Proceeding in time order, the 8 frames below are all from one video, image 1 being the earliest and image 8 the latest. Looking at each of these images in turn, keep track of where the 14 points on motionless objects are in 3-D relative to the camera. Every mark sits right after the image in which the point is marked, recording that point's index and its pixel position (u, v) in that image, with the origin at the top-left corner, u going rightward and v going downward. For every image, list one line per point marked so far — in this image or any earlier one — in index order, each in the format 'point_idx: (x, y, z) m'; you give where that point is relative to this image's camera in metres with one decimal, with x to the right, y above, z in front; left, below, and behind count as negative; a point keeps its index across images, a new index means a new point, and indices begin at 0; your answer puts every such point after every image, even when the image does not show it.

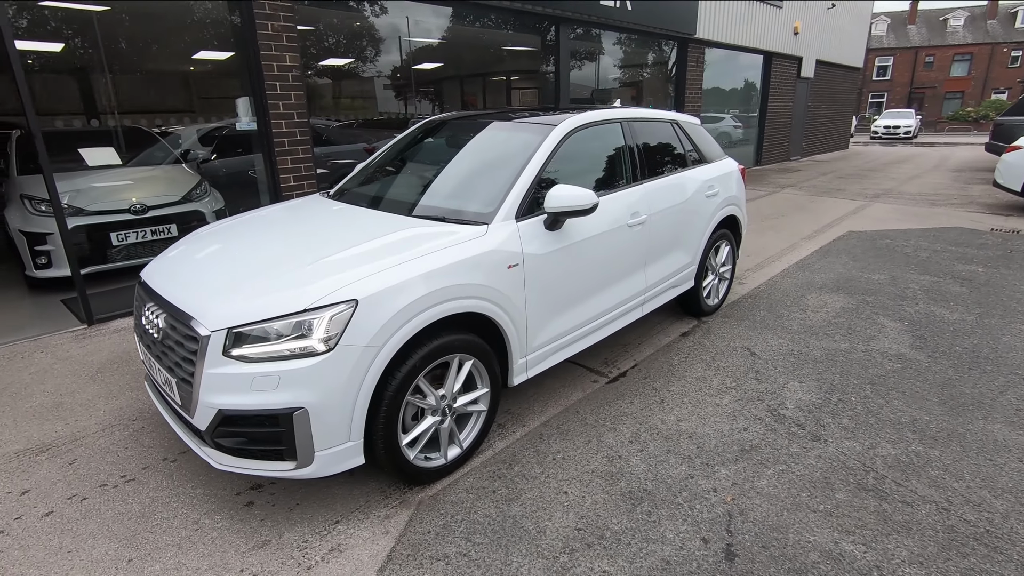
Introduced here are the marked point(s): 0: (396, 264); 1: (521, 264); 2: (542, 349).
0: (-0.5, +0.1, +2.4) m
1: (0.0, +0.1, +2.8) m
2: (+0.2, -0.3, +3.1) m
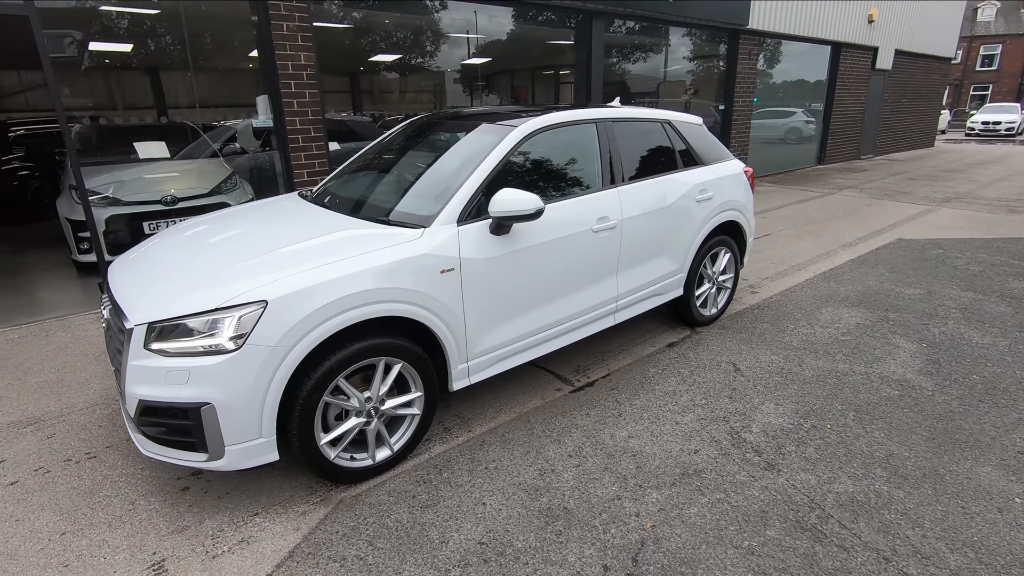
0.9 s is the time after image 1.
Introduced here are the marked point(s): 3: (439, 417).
0: (-0.9, +0.1, +2.5) m
1: (-0.3, +0.1, +2.8) m
2: (-0.1, -0.4, +3.0) m
3: (-0.5, -0.8, +3.3) m
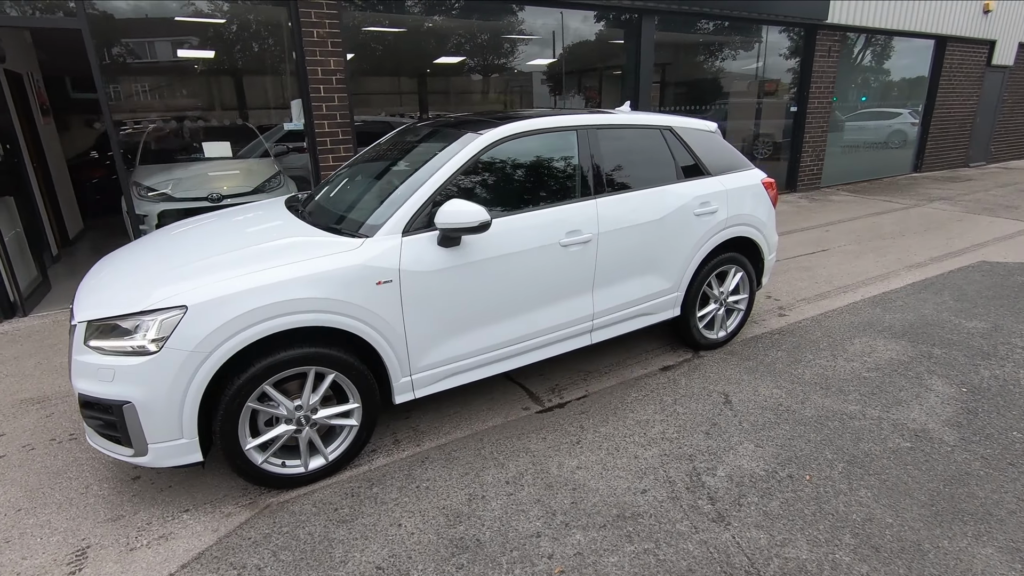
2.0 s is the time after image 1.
0: (-1.2, +0.1, +2.5) m
1: (-0.6, 0.0, +2.7) m
2: (-0.4, -0.4, +3.0) m
3: (-0.7, -0.8, +3.2) m
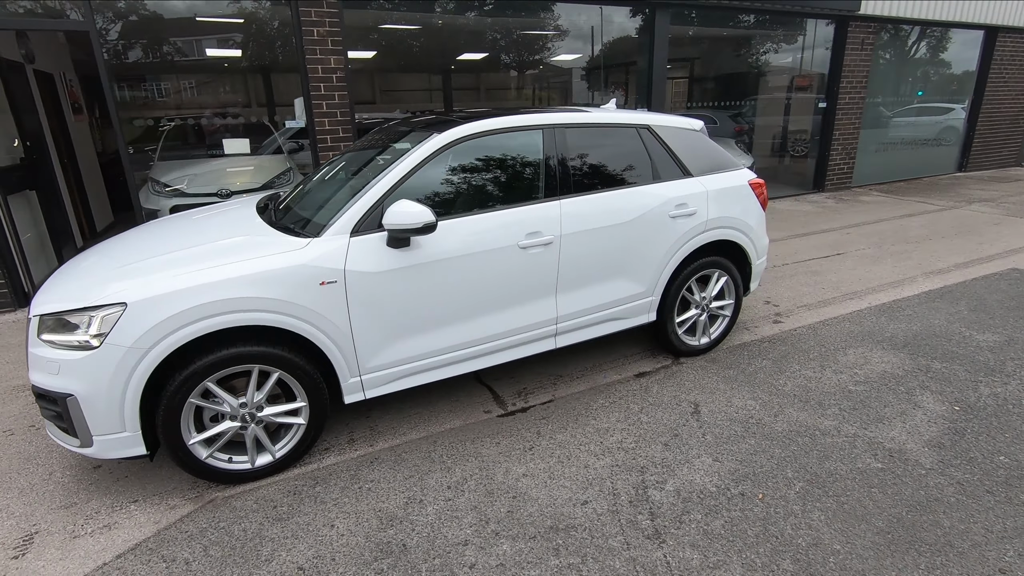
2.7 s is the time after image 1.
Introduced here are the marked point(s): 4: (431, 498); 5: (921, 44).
0: (-1.5, +0.1, +2.5) m
1: (-0.9, 0.0, +2.7) m
2: (-0.7, -0.4, +2.9) m
3: (-1.0, -0.8, +3.2) m
4: (-0.4, -1.0, +2.6) m
5: (+8.1, +4.9, +11.0) m
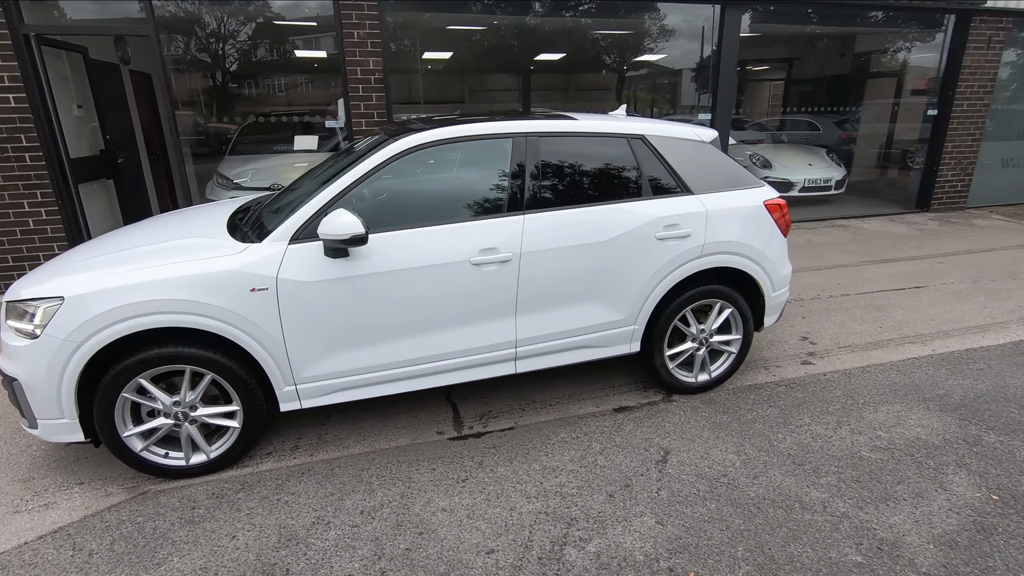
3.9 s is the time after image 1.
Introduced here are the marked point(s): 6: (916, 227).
0: (-1.8, +0.1, +2.6) m
1: (-1.2, 0.0, +2.7) m
2: (-1.0, -0.5, +2.9) m
3: (-1.3, -0.9, +3.2) m
4: (-0.8, -1.1, +2.5) m
5: (+9.4, +4.2, +9.3) m
6: (+6.2, +0.9, +8.4) m
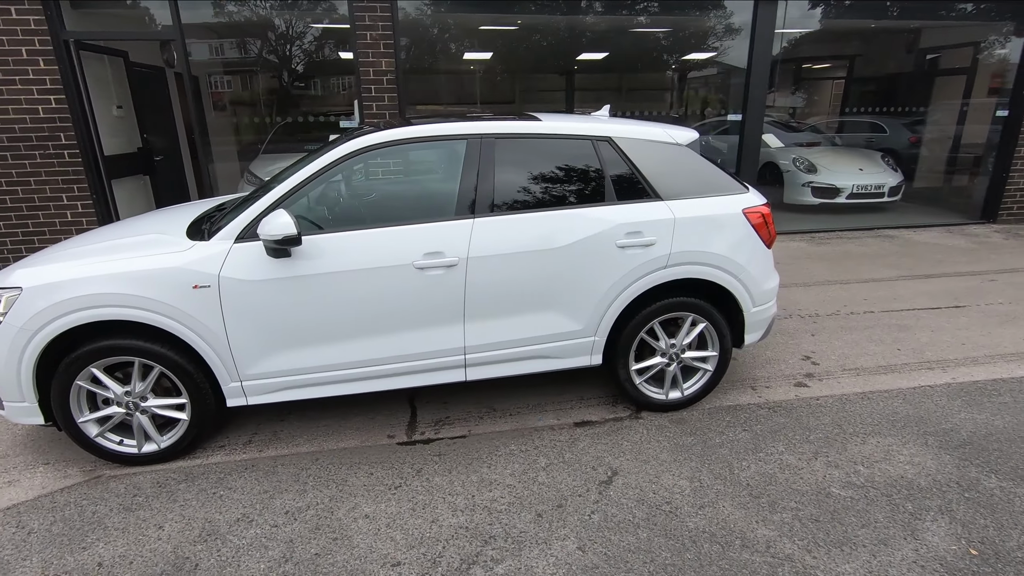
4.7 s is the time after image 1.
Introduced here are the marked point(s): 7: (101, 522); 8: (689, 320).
0: (-2.2, +0.1, +2.7) m
1: (-1.5, 0.0, +2.7) m
2: (-1.3, -0.5, +2.9) m
3: (-1.5, -0.8, +3.3) m
4: (-1.2, -1.1, +2.6) m
5: (+9.8, +3.8, +8.1) m
6: (+6.5, +0.7, +7.6) m
7: (-1.9, -1.1, +2.6) m
8: (+1.1, -0.2, +3.2) m
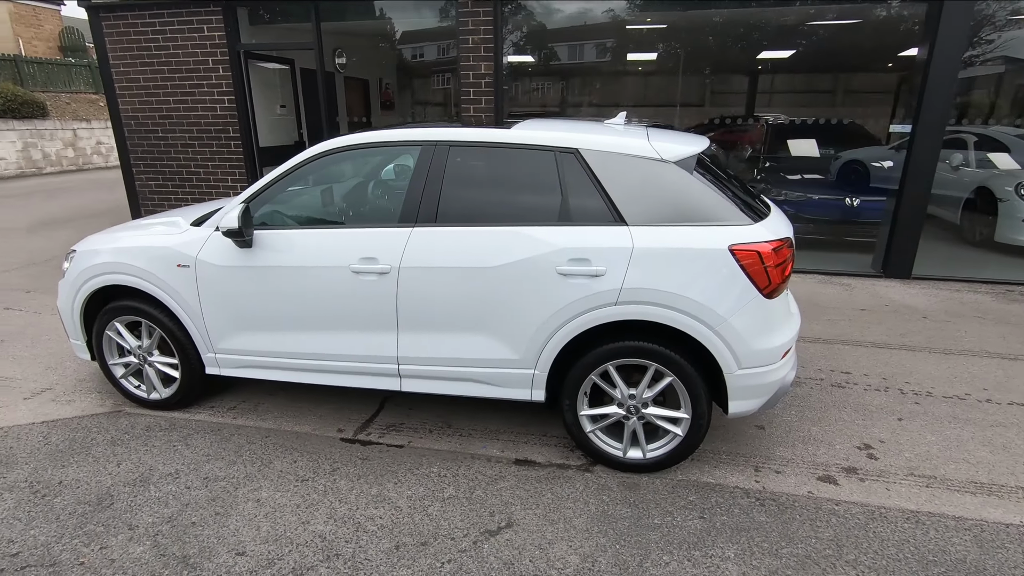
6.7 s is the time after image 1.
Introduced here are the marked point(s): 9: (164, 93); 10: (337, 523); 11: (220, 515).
0: (-2.4, +0.3, +3.3) m
1: (-1.8, +0.1, +3.1) m
2: (-1.7, -0.4, +3.2) m
3: (-1.8, -0.7, +3.7) m
4: (-1.7, -1.0, +2.9) m
5: (+11.1, +2.3, +4.2) m
6: (+7.4, -0.3, +4.9) m
7: (-2.4, -0.9, +3.1) m
8: (+0.7, -0.4, +2.7) m
9: (-4.5, +2.5, +7.0) m
10: (-0.8, -1.1, +2.5) m
11: (-1.4, -1.1, +2.6) m
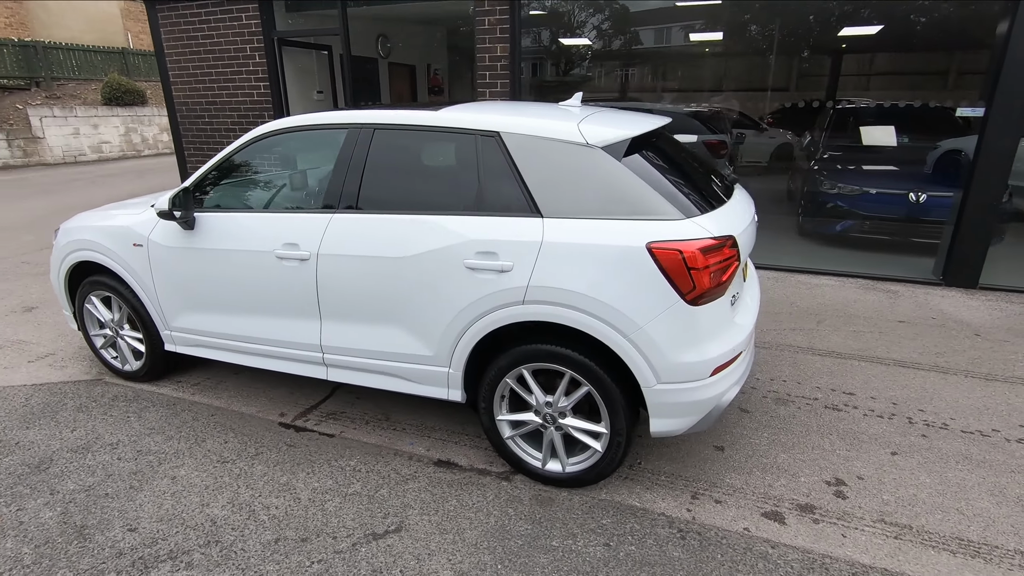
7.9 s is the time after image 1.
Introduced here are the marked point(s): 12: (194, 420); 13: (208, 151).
0: (-2.7, +0.5, +3.5) m
1: (-2.1, +0.2, +3.2) m
2: (-2.0, -0.3, +3.3) m
3: (-2.1, -0.6, +3.8) m
4: (-2.1, -0.9, +3.0) m
5: (+10.8, +1.9, +2.4) m
6: (+7.2, -0.6, +3.7) m
7: (-2.8, -0.8, +3.3) m
8: (+0.3, -0.4, +2.5) m
9: (-4.1, +2.8, +7.4) m
10: (-1.3, -1.0, +2.5) m
11: (-1.8, -1.0, +2.7) m
12: (-1.9, -0.8, +3.3) m
13: (-4.3, +1.9, +7.8) m
